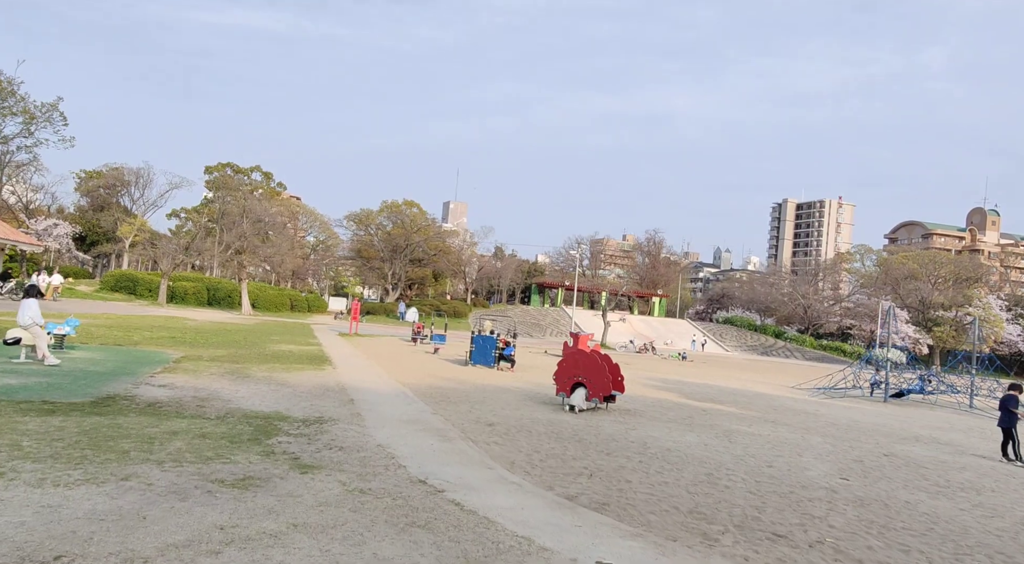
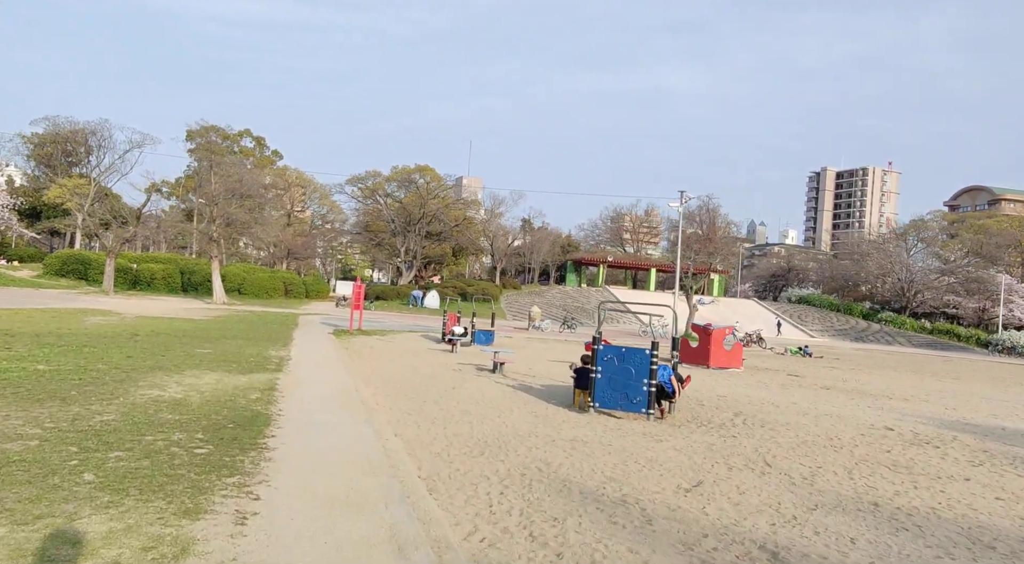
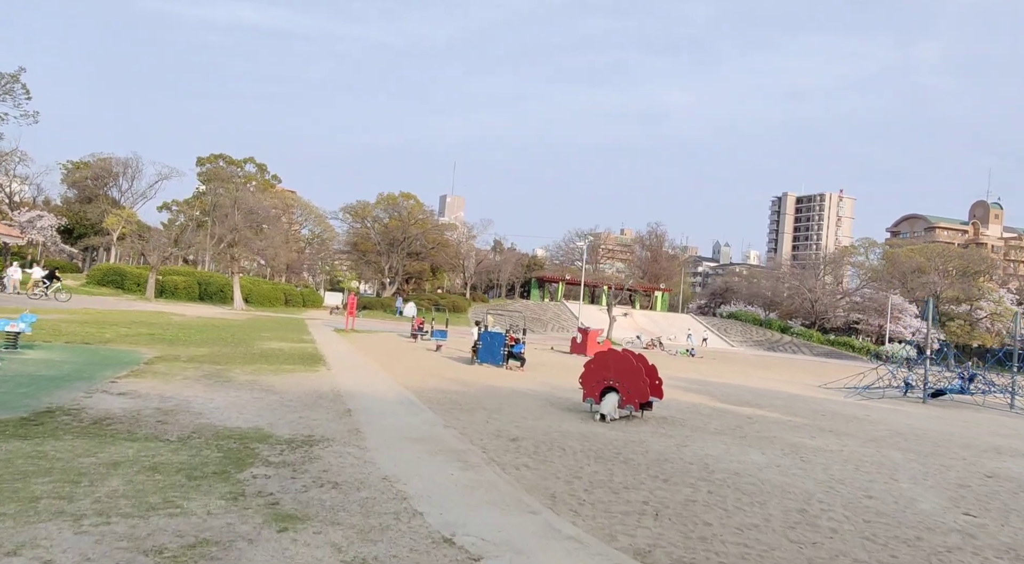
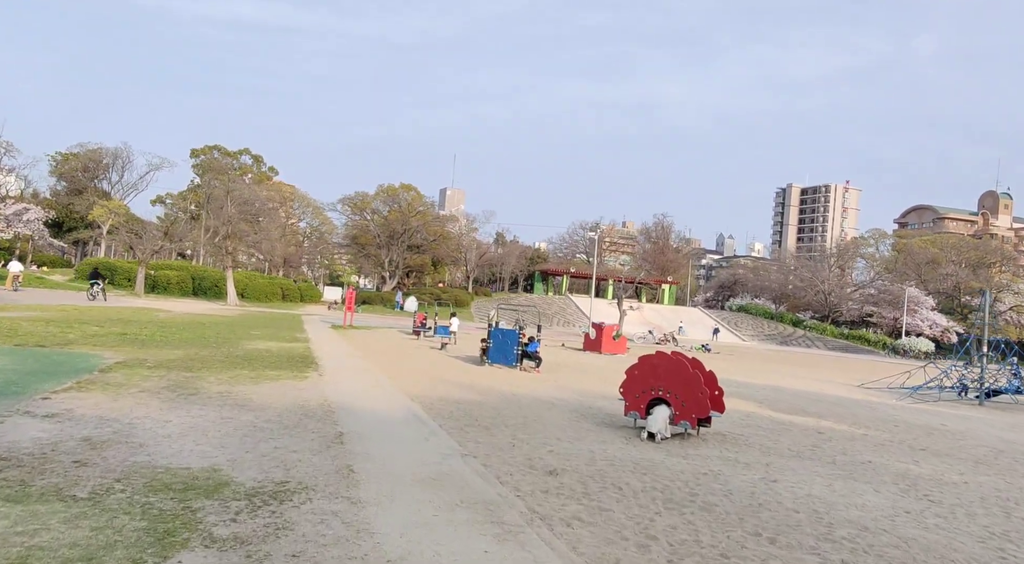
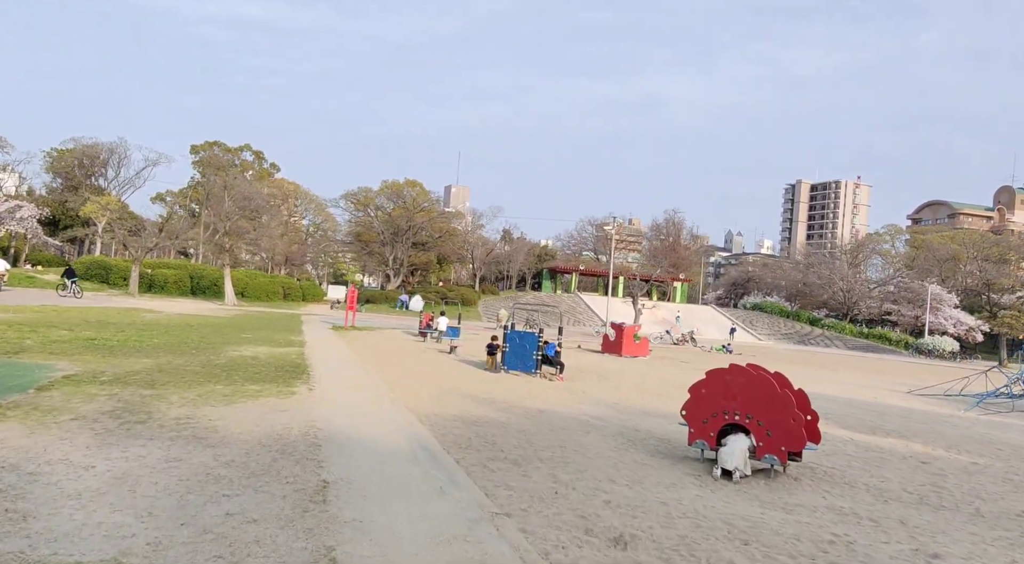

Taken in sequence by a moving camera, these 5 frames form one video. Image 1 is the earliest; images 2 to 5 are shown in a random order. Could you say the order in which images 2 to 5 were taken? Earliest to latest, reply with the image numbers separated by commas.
3, 4, 5, 2
